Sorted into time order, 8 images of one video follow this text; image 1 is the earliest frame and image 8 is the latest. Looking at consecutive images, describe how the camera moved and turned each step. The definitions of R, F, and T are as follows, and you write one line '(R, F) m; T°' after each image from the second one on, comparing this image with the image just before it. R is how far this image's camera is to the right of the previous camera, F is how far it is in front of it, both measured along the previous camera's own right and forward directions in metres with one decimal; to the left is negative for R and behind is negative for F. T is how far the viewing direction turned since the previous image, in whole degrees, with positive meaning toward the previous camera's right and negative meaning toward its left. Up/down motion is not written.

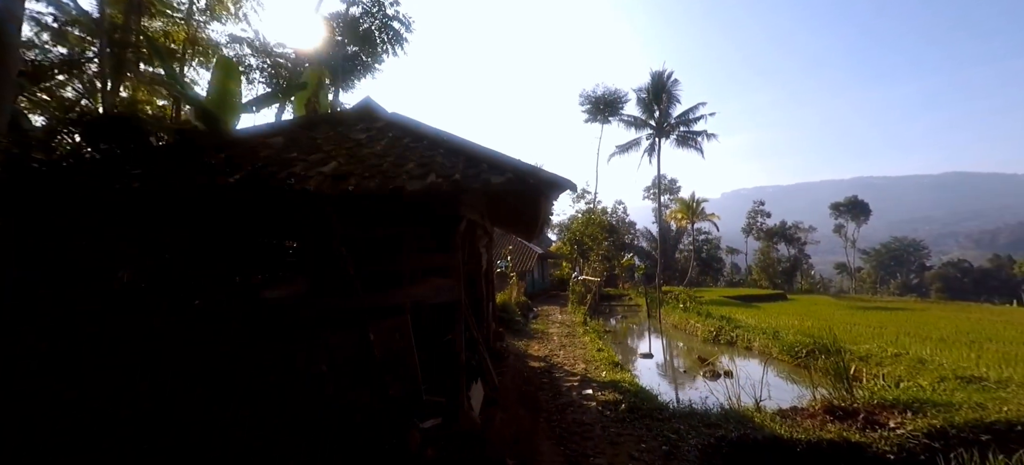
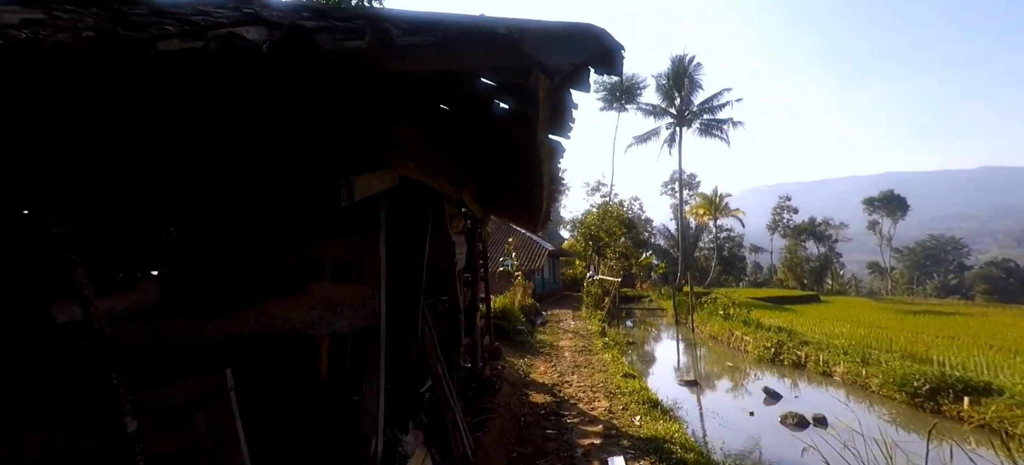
(+0.3, +2.6) m; -2°
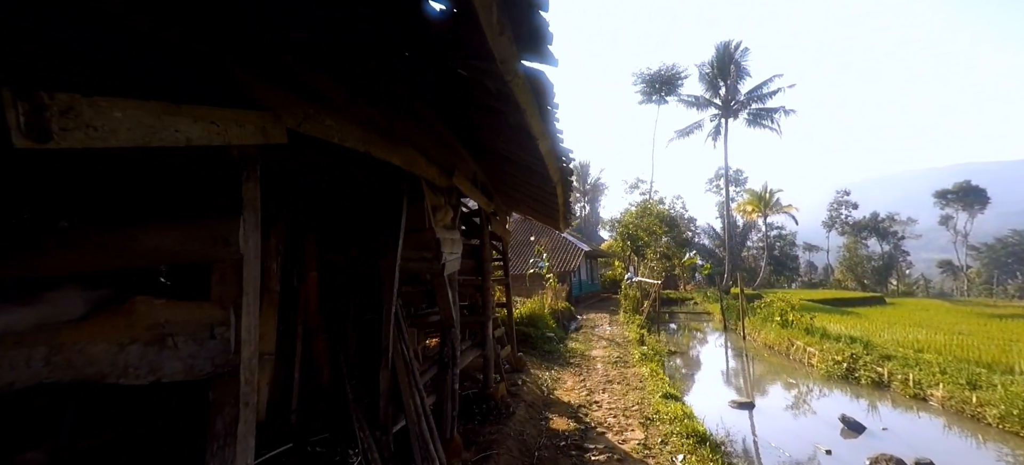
(+0.3, +1.0) m; -5°
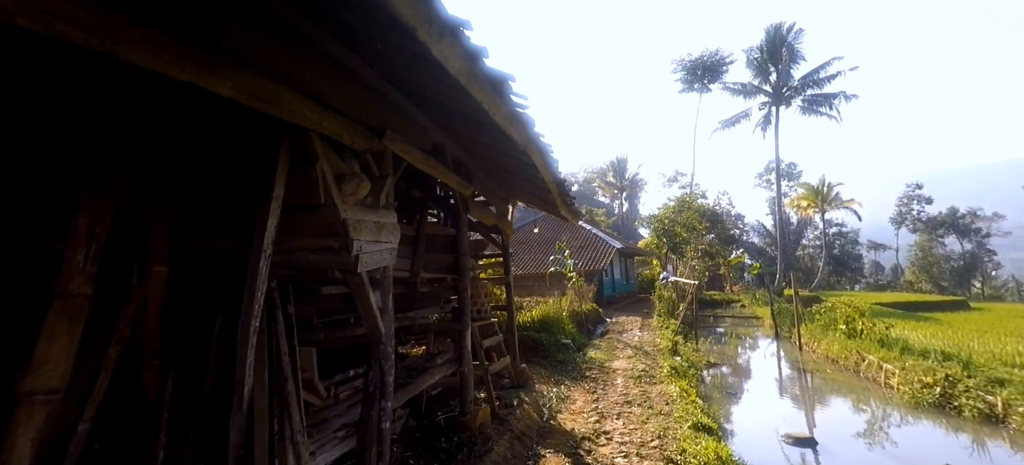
(+0.6, +1.2) m; -5°
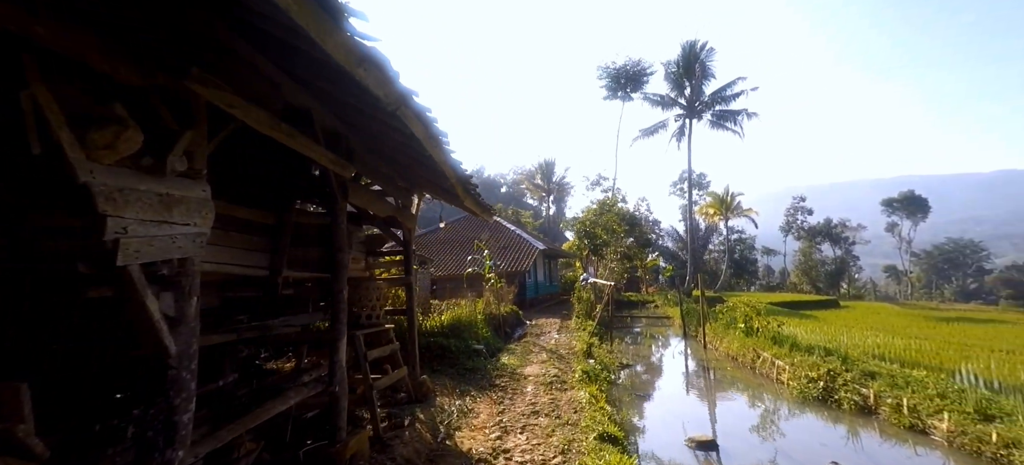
(+0.3, +0.6) m; +9°
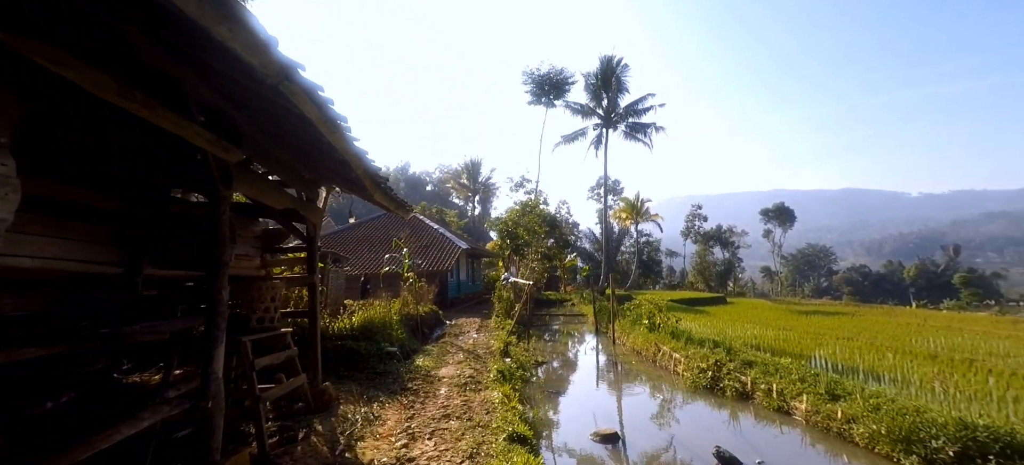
(+0.1, +0.2) m; +9°
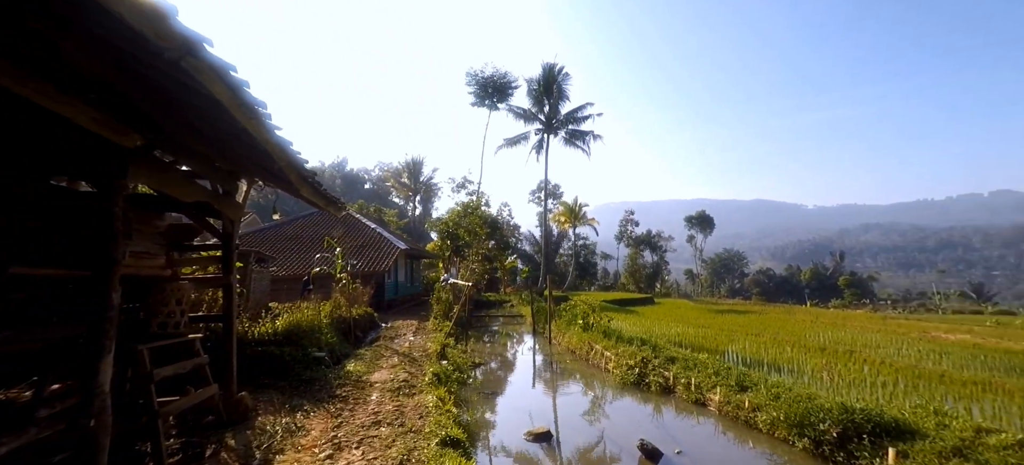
(+0.1, +0.1) m; +7°
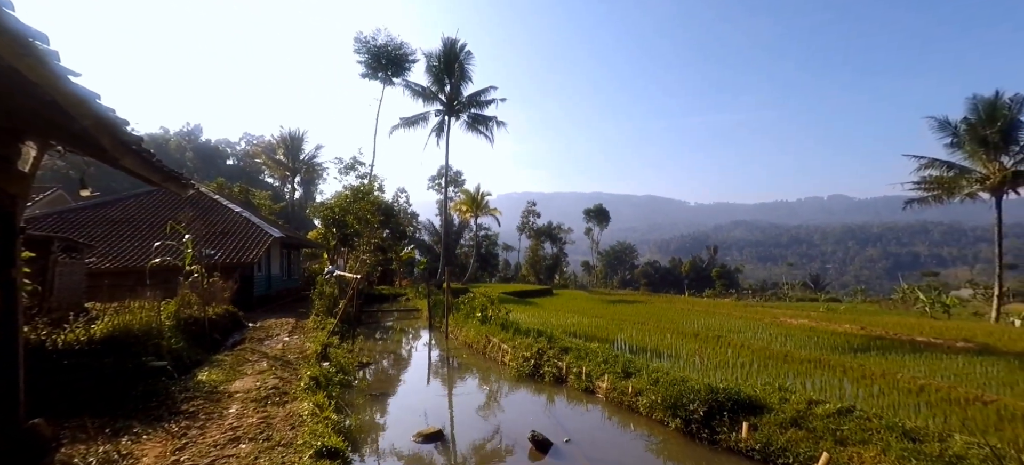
(0.0, +1.2) m; +12°
